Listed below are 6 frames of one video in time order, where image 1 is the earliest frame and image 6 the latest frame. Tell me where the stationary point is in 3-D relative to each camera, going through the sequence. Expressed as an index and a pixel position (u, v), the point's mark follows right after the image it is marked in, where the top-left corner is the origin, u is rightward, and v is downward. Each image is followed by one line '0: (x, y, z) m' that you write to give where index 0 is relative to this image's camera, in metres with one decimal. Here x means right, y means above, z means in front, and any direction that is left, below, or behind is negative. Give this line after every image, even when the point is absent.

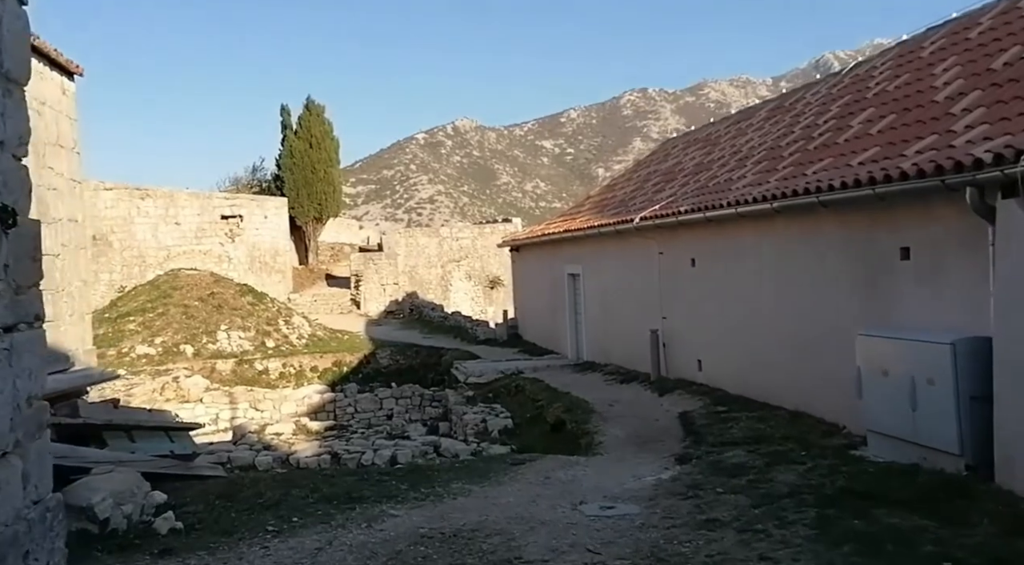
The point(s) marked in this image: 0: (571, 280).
0: (+1.2, 0.0, +16.0) m
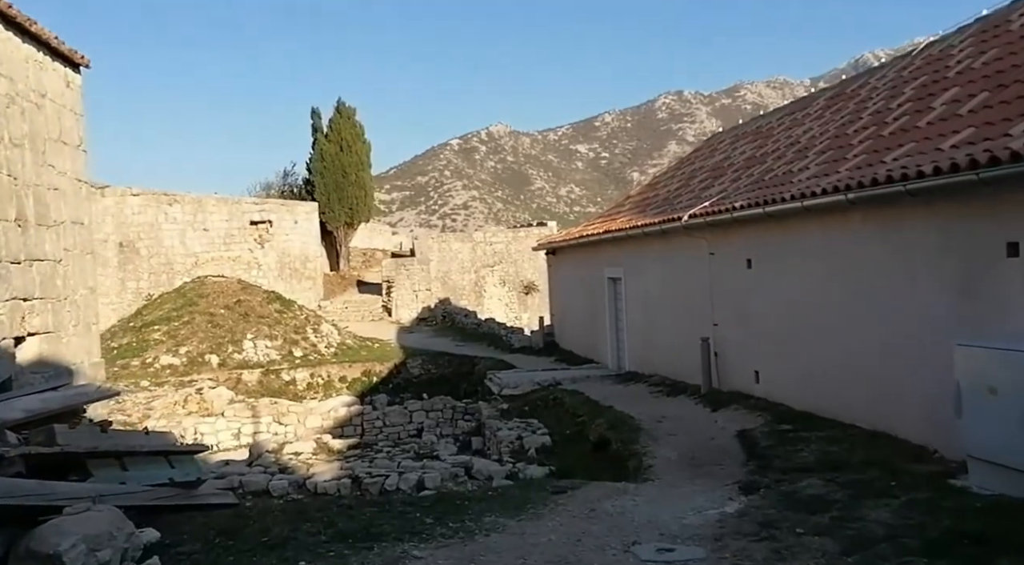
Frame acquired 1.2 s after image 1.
0: (+1.9, 0.0, +15.1) m
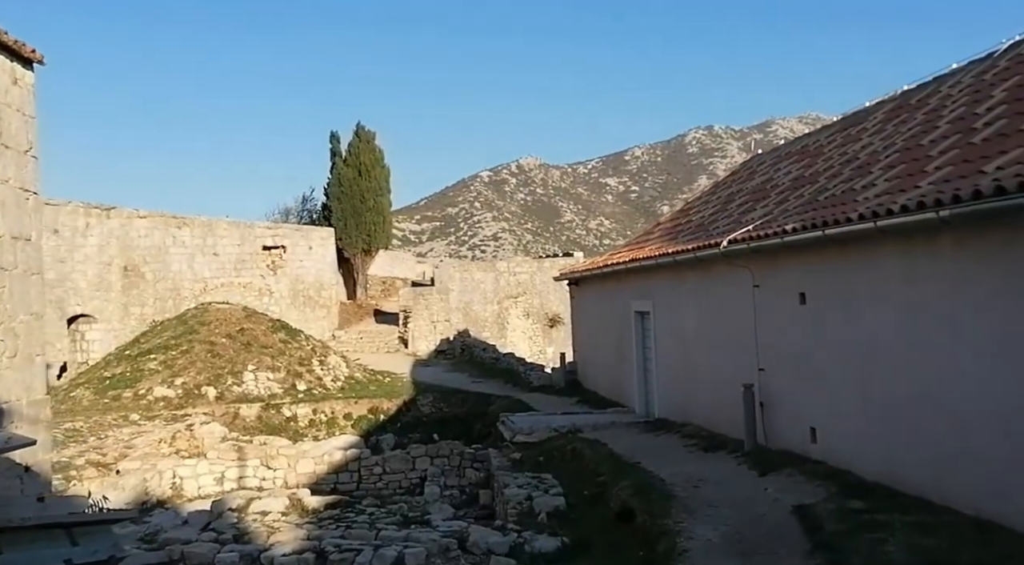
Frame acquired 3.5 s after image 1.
0: (+2.2, -0.6, +13.5) m
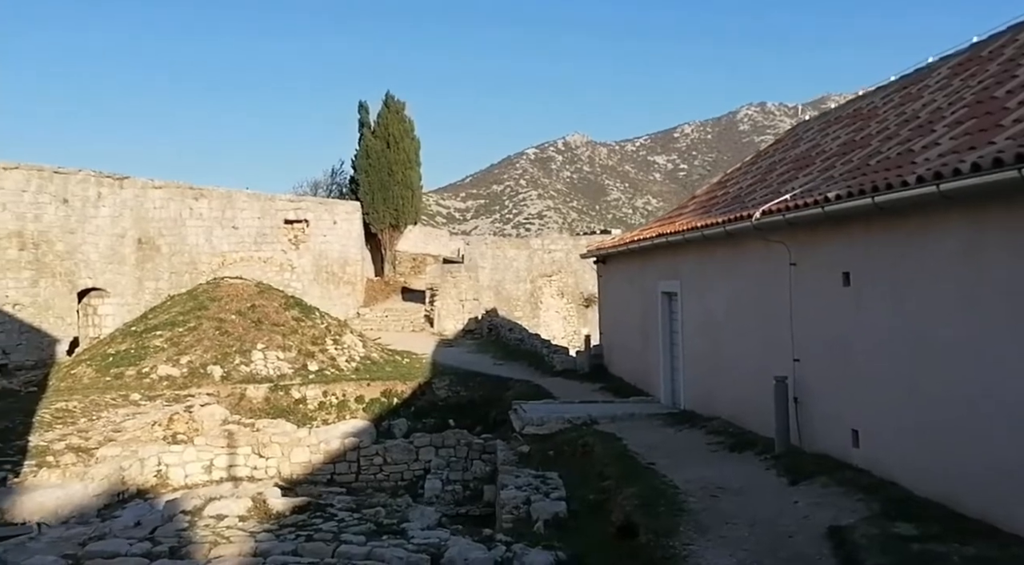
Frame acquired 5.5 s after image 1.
0: (+2.4, -0.3, +12.3) m
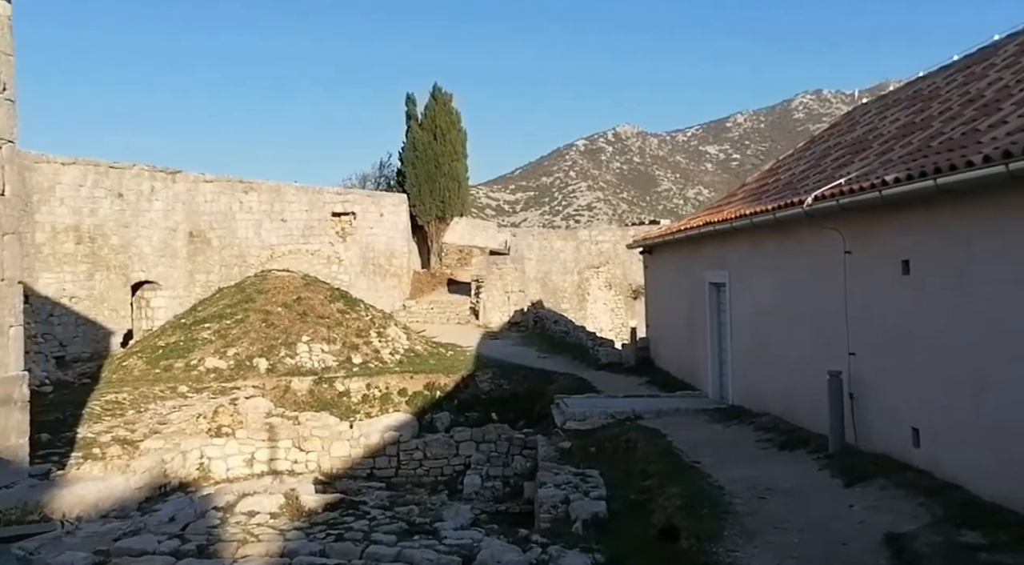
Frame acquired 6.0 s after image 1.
0: (+3.0, -0.1, +11.8) m
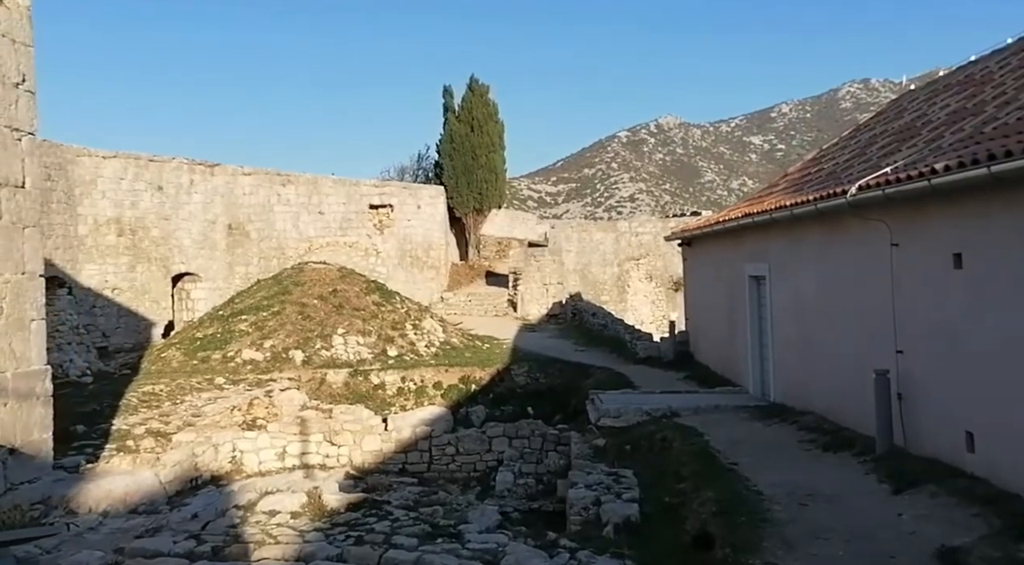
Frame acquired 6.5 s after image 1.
0: (+3.5, 0.0, +11.4) m
